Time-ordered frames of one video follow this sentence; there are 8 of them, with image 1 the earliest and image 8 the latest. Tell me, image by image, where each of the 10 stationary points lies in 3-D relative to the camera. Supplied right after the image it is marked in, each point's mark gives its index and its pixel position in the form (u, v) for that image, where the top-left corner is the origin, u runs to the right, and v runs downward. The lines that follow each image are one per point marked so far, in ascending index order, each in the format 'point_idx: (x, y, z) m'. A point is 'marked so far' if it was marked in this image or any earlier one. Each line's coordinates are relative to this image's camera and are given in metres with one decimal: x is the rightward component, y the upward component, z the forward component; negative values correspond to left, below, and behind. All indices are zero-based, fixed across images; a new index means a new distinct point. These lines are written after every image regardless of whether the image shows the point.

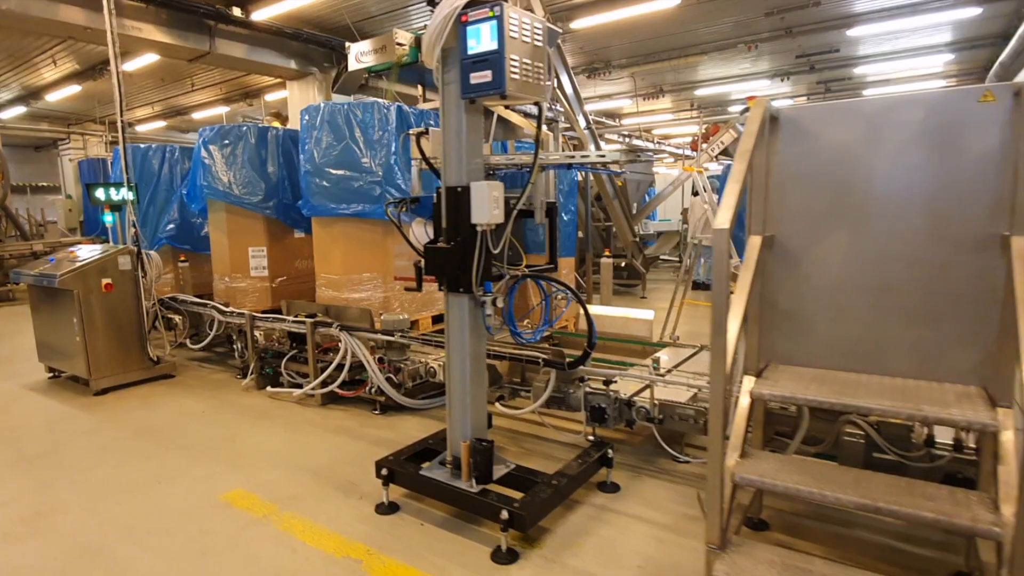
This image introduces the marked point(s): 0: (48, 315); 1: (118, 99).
0: (-3.1, -0.2, +3.7) m
1: (-2.4, +1.2, +3.5) m
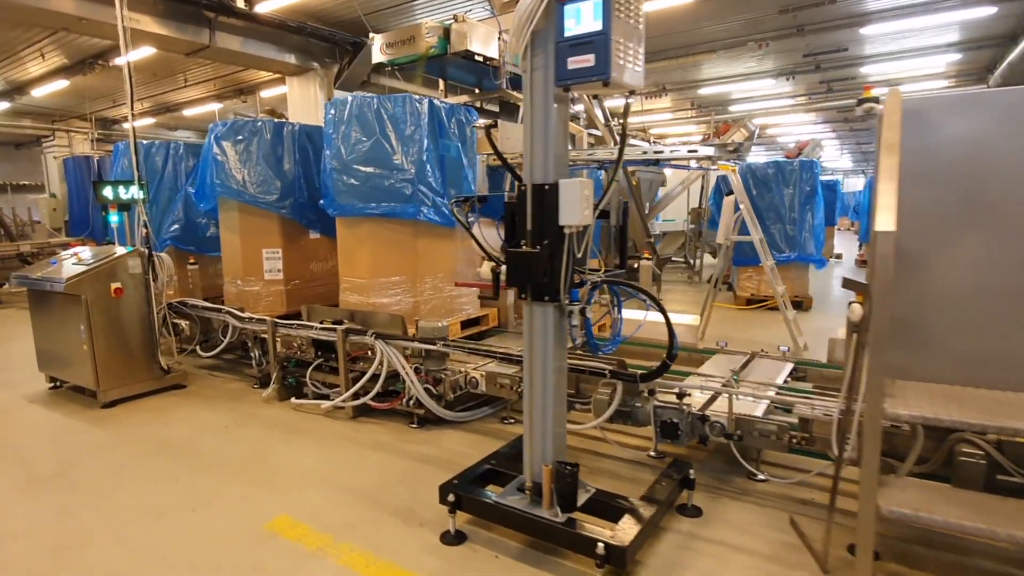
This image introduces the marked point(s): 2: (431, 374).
0: (-2.9, -0.2, +3.5) m
1: (-2.2, +1.2, +3.2) m
2: (-0.4, -0.4, +2.7) m
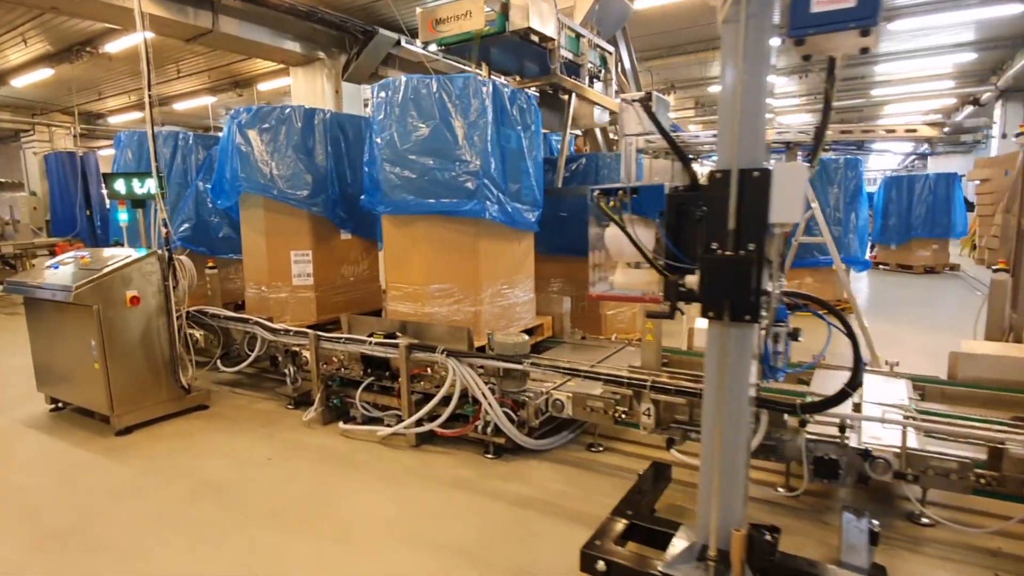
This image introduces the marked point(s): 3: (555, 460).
0: (-2.5, -0.3, +3.0) m
1: (-1.9, +1.1, +2.8) m
2: (0.0, -0.5, +2.4) m
3: (+0.2, -0.7, +2.3) m
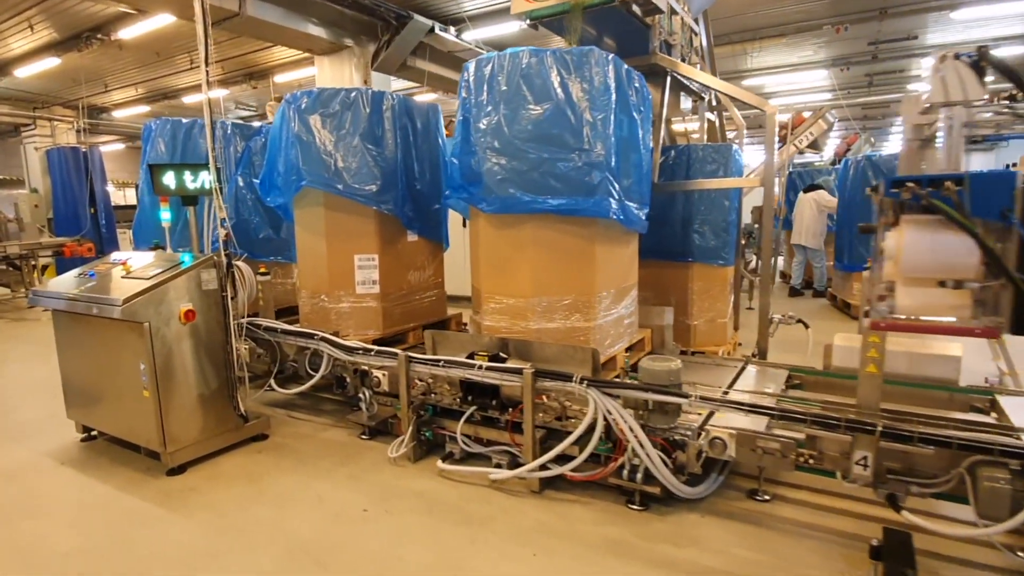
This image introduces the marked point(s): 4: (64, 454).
0: (-2.0, -0.3, +2.6) m
1: (-1.3, +1.1, +2.4) m
2: (+0.5, -0.5, +2.0) m
3: (+0.7, -0.8, +1.9) m
4: (-2.1, -0.8, +2.6) m
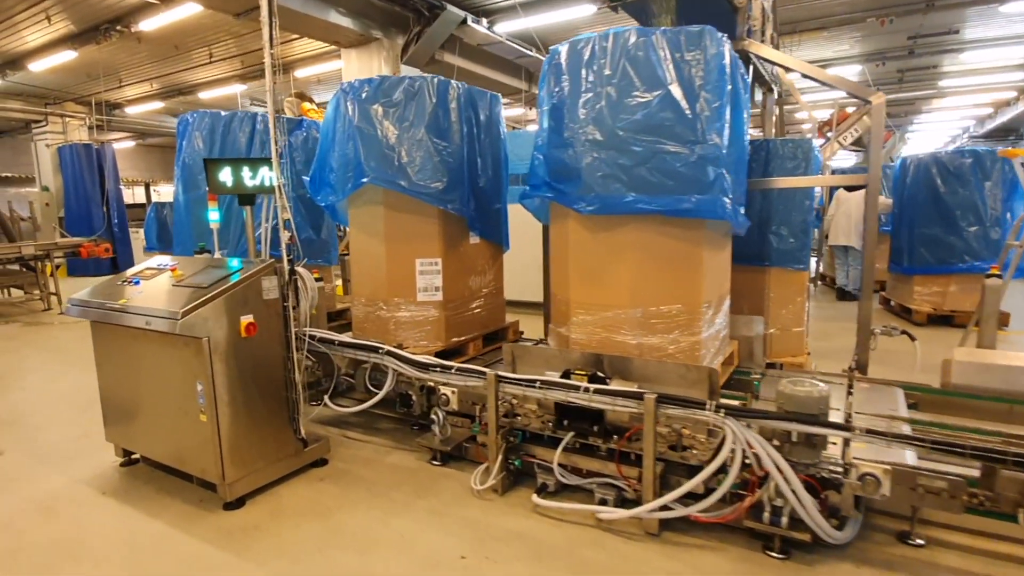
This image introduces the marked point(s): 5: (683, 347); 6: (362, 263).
0: (-1.6, -0.3, +2.3) m
1: (-1.0, +1.0, +2.1) m
2: (+0.9, -0.5, +1.7) m
3: (+1.1, -0.8, +1.7) m
4: (-1.7, -0.8, +2.4) m
5: (+0.6, -0.2, +2.1) m
6: (-0.8, +0.1, +2.8) m
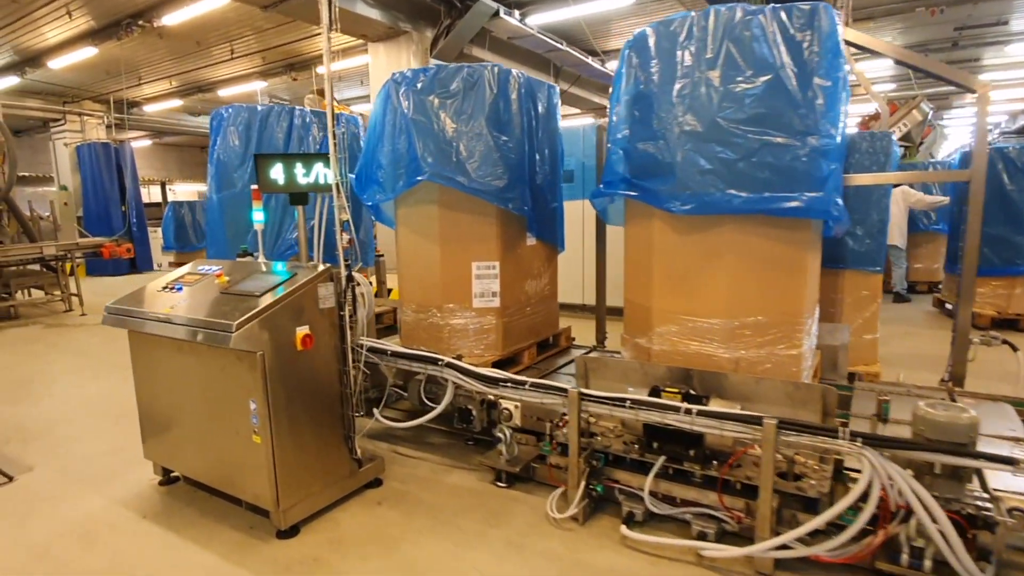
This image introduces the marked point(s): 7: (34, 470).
0: (-1.3, -0.4, +2.2) m
1: (-0.7, +1.0, +2.0) m
2: (+1.1, -0.6, +1.5) m
3: (+1.3, -0.8, +1.4) m
4: (-1.4, -0.8, +2.2) m
5: (+0.9, -0.2, +1.9) m
6: (-0.5, +0.1, +2.6) m
7: (-2.2, -0.8, +2.5) m
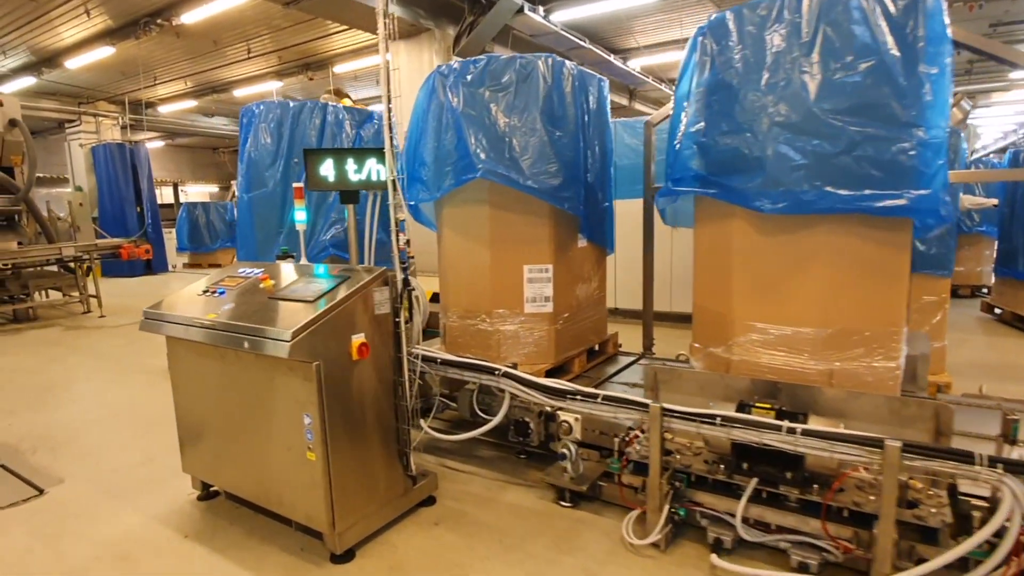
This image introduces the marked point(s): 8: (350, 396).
0: (-1.1, -0.4, +2.0) m
1: (-0.5, +1.0, +1.8) m
2: (+1.4, -0.6, +1.3) m
3: (+1.6, -0.9, +1.3) m
4: (-1.2, -0.9, +2.1) m
5: (+1.1, -0.3, +1.7) m
6: (-0.2, +0.1, +2.5) m
7: (-1.9, -0.8, +2.4) m
8: (-0.5, -0.3, +1.7) m
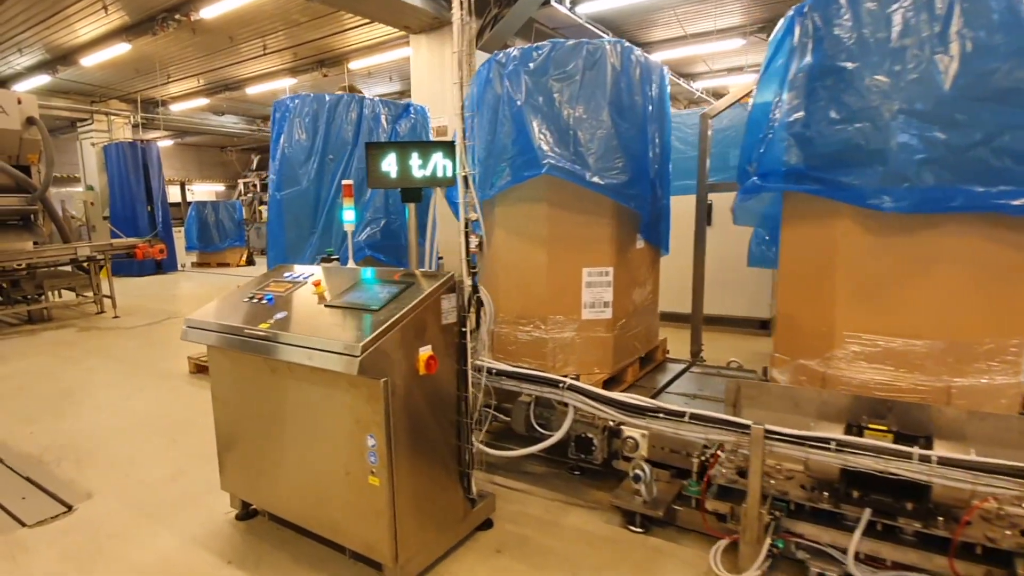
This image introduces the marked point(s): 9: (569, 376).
0: (-0.9, -0.4, +1.9) m
1: (-0.2, +1.0, +1.7) m
2: (+1.6, -0.6, +1.1) m
3: (+1.8, -0.9, +1.1) m
4: (-1.0, -0.9, +1.9) m
5: (+1.4, -0.3, +1.6) m
6: (0.0, +0.1, +2.3) m
7: (-1.7, -0.9, +2.3) m
8: (-0.3, -0.4, +1.6) m
9: (+0.2, -0.4, +2.3) m
